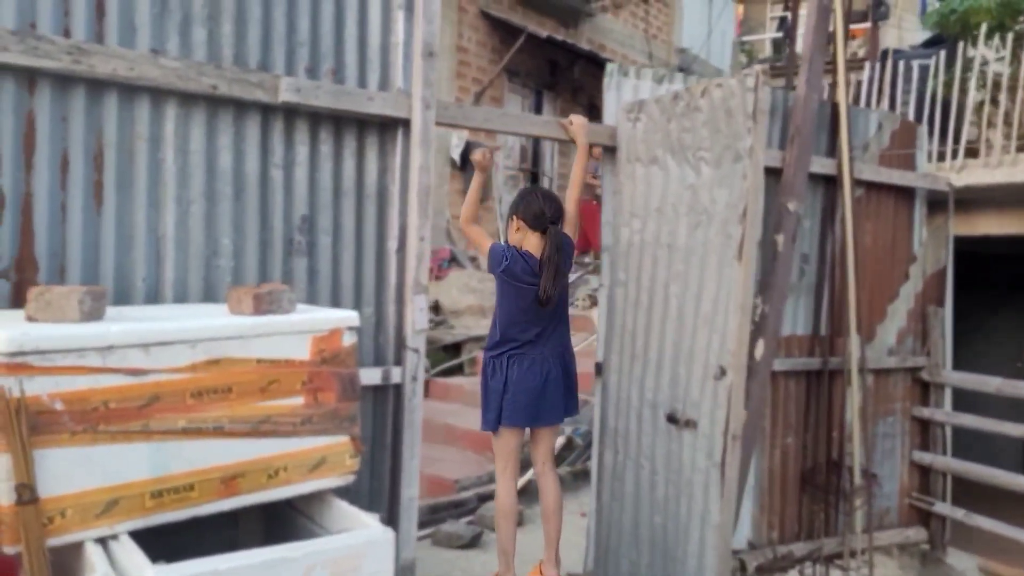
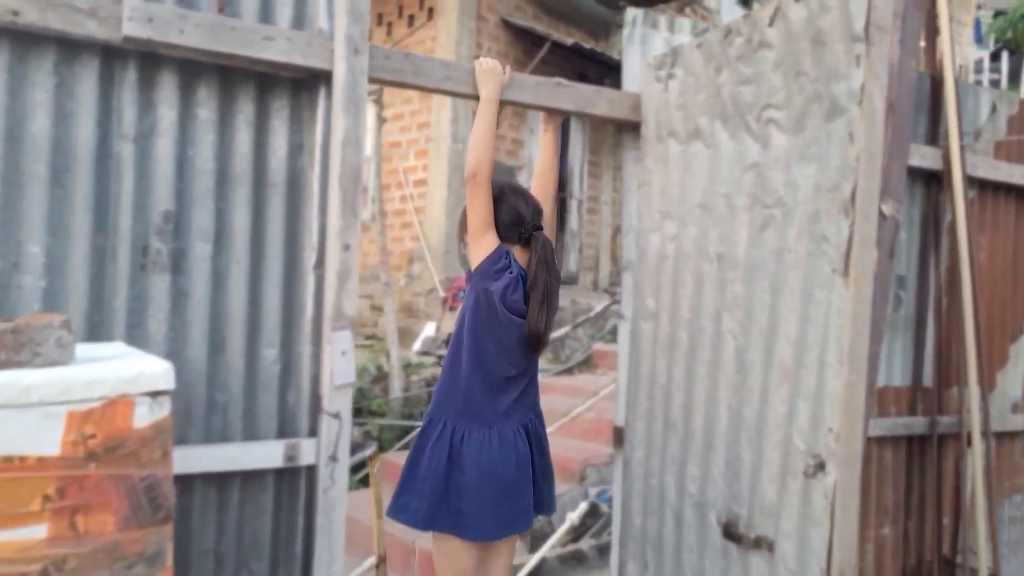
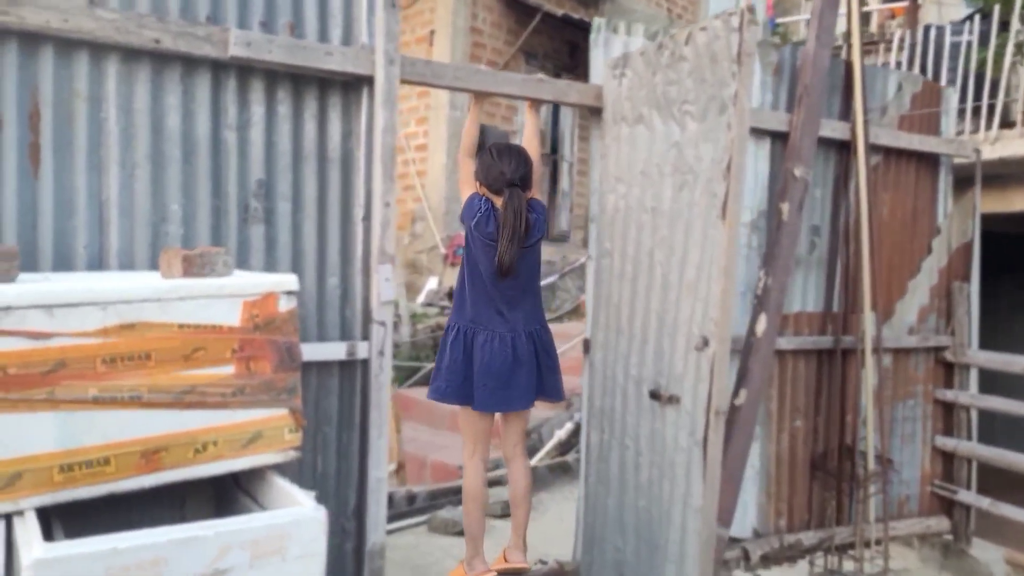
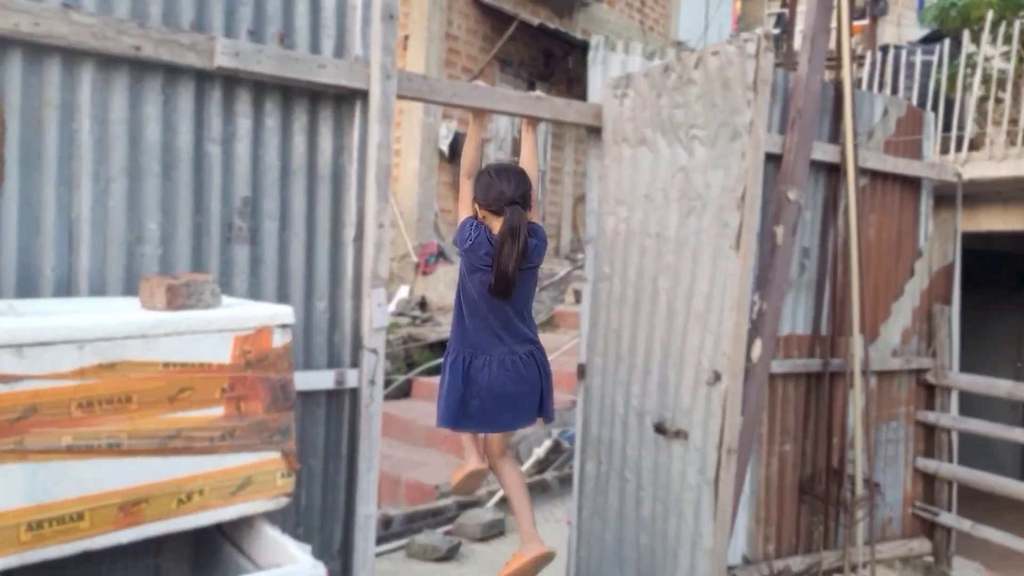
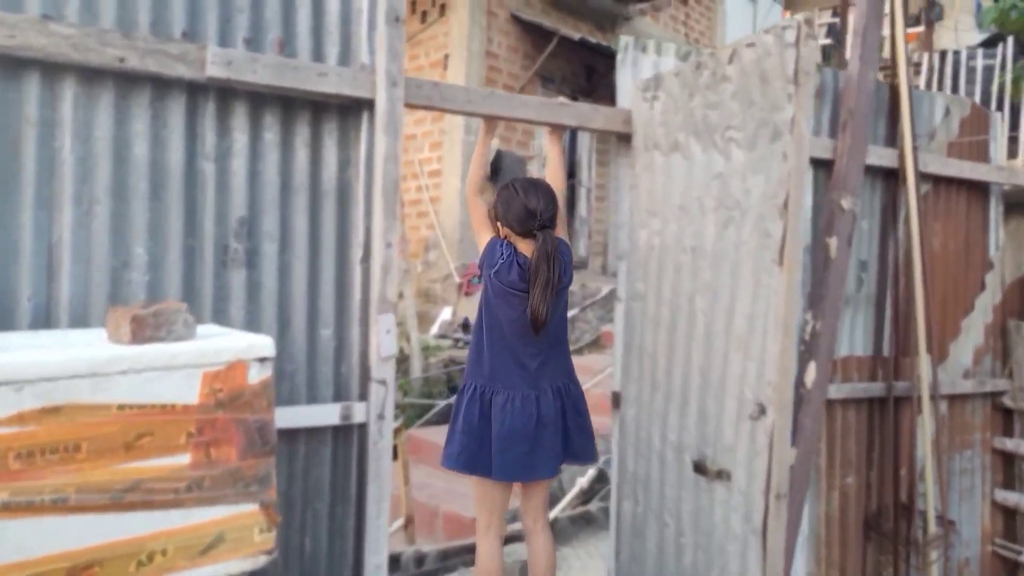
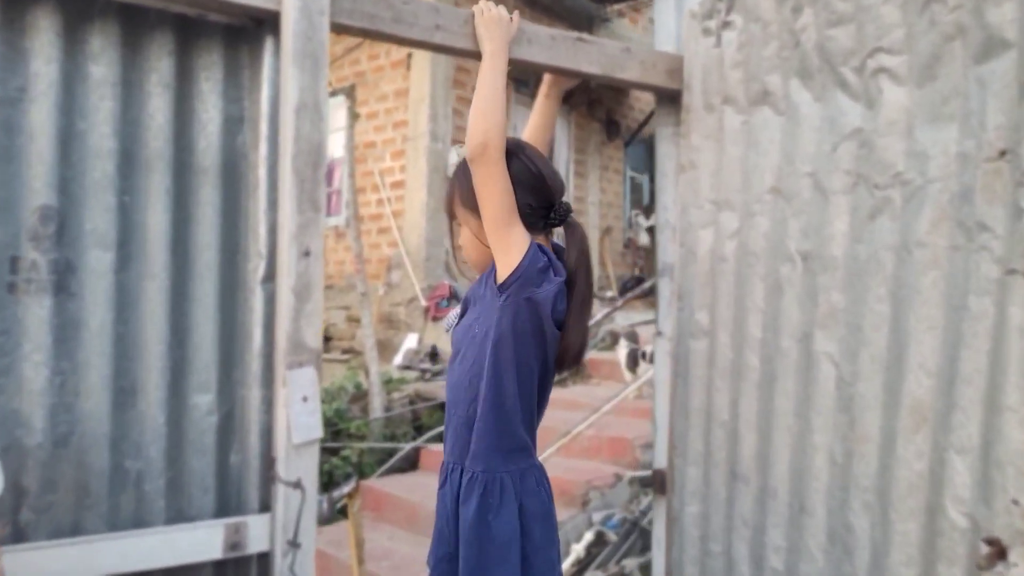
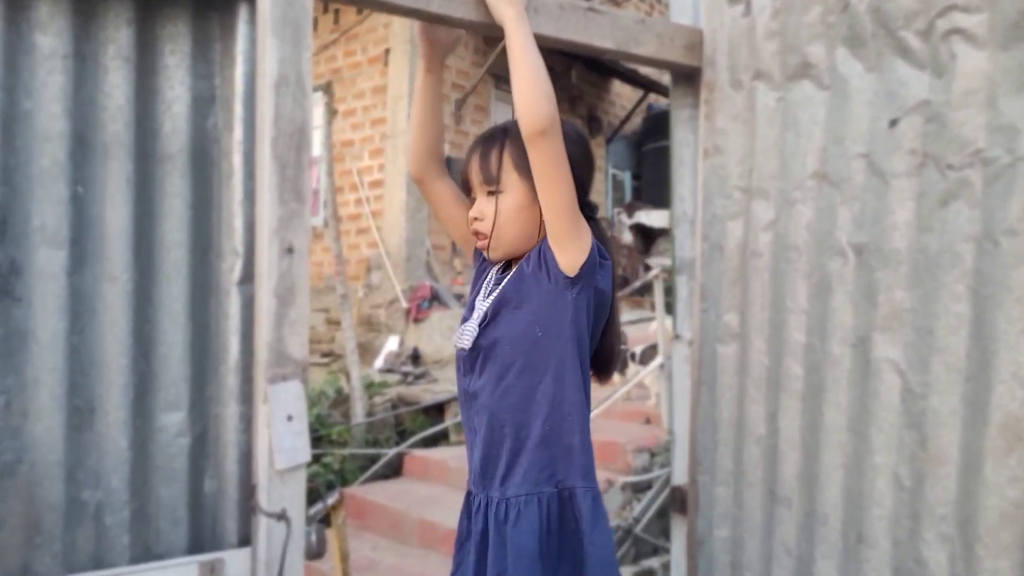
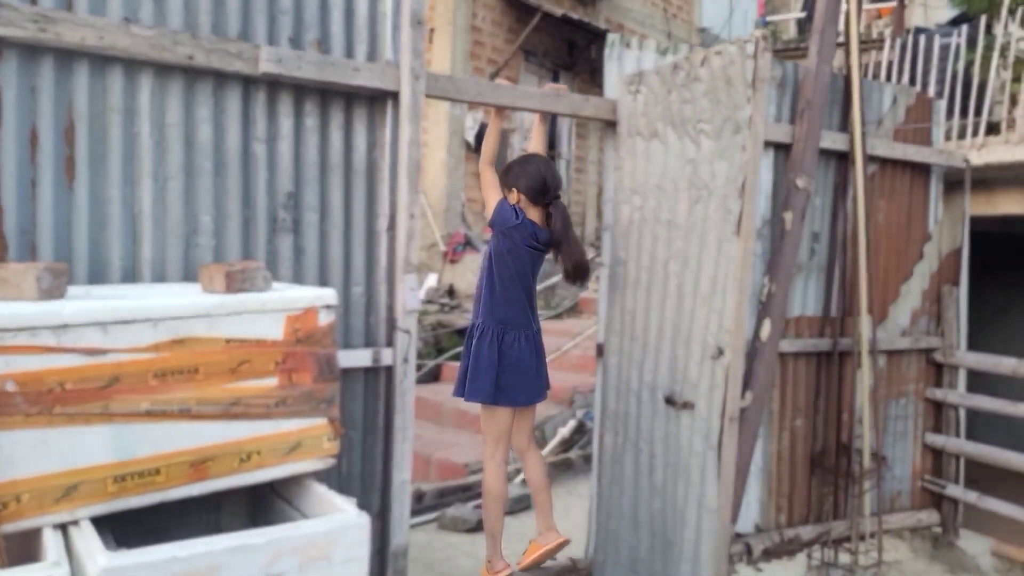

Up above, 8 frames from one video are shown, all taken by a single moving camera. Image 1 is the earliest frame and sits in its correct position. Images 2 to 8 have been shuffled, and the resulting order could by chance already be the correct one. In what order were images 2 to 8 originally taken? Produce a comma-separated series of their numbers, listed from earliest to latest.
8, 4, 3, 5, 2, 6, 7
